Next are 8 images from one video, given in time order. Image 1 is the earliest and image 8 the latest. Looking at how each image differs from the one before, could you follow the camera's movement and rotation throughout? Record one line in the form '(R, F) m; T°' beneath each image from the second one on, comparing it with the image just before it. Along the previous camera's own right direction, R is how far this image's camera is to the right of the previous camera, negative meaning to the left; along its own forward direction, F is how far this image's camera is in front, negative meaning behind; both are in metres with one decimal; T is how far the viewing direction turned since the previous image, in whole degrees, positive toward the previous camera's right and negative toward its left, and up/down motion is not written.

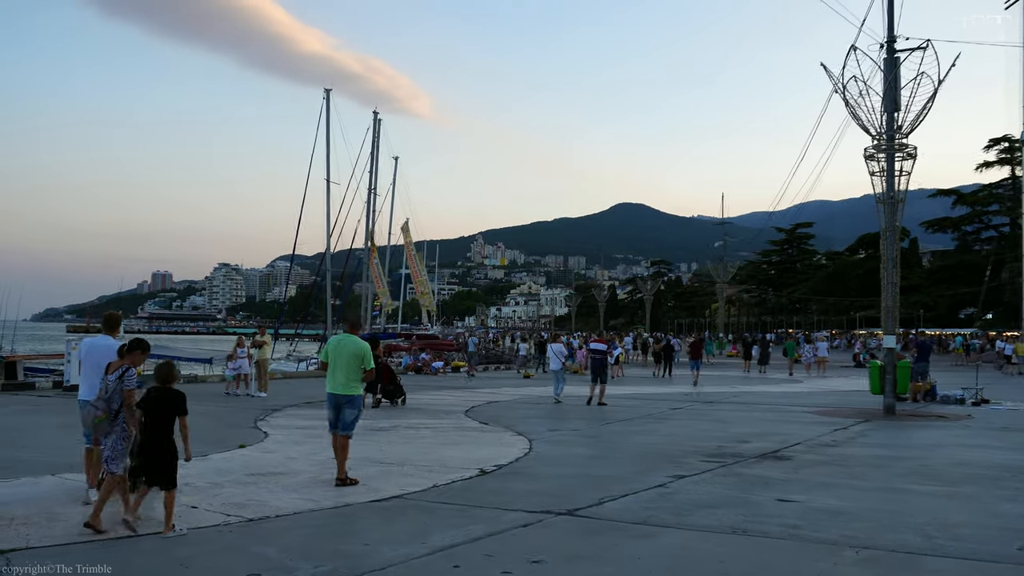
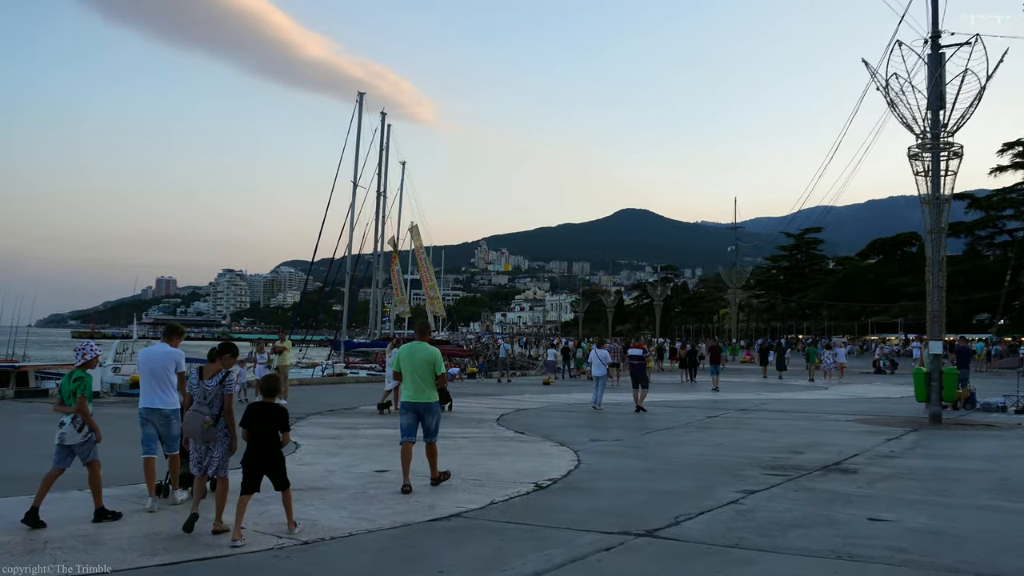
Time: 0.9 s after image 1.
(-0.4, +0.6) m; 0°
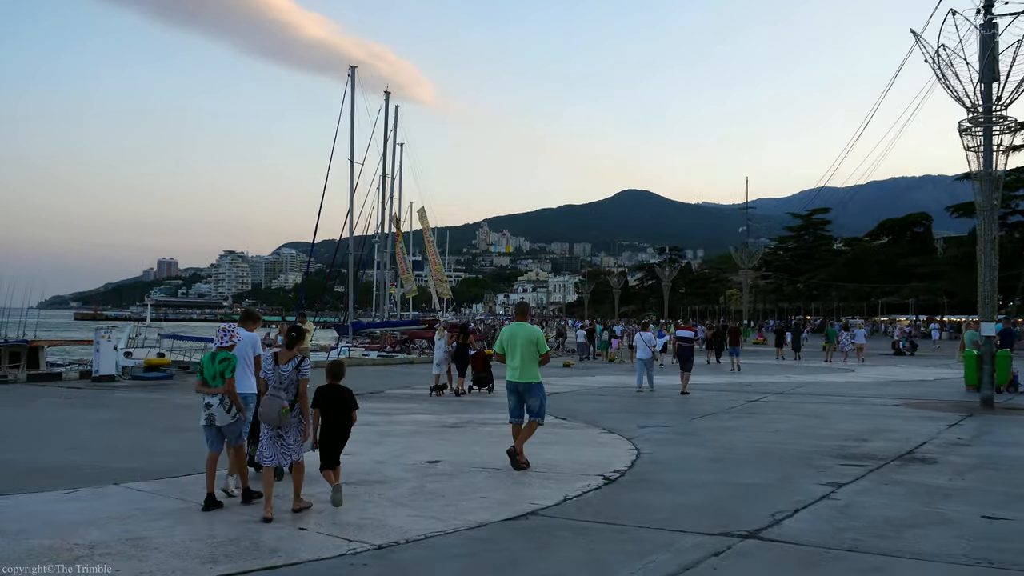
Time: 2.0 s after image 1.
(-0.5, +0.6) m; 0°
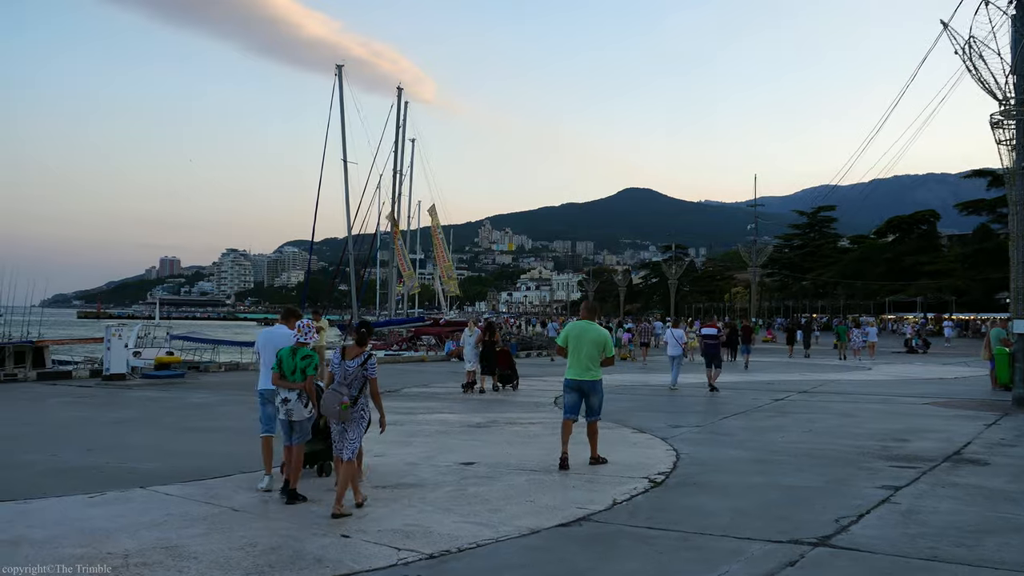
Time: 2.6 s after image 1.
(-0.3, +0.3) m; 0°
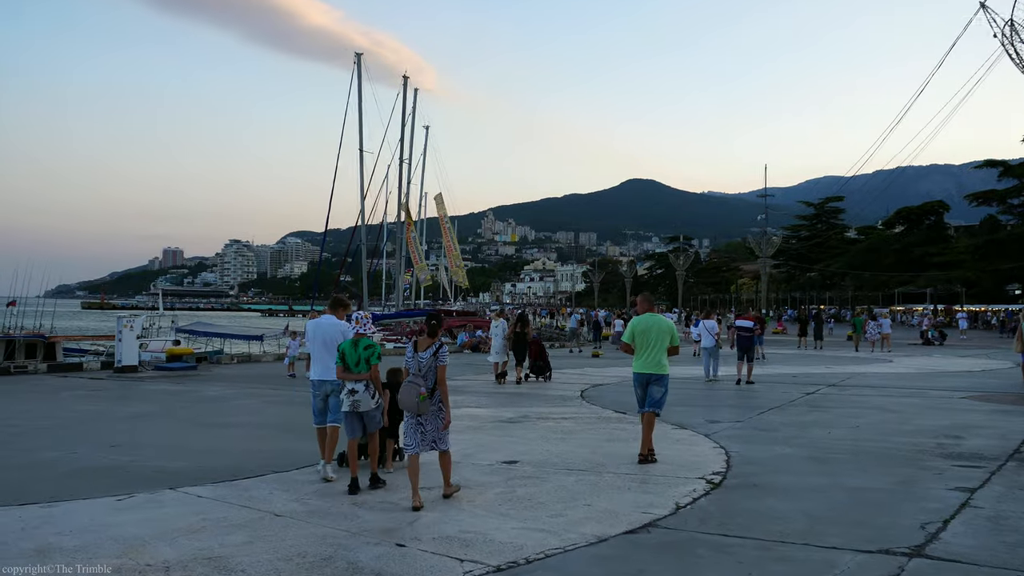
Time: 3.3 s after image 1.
(-0.3, +0.4) m; 0°
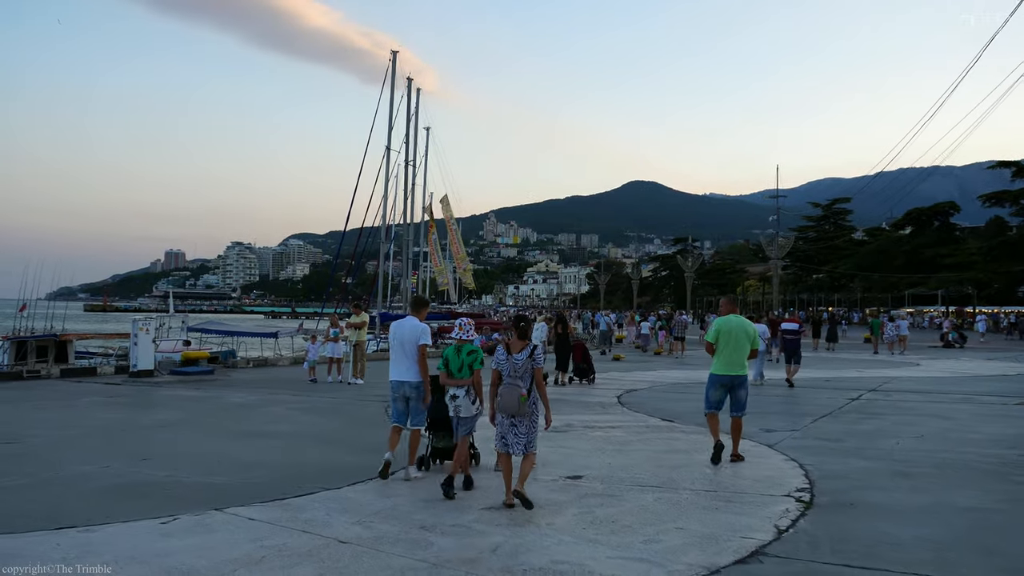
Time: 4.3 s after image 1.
(-0.4, +0.6) m; 0°
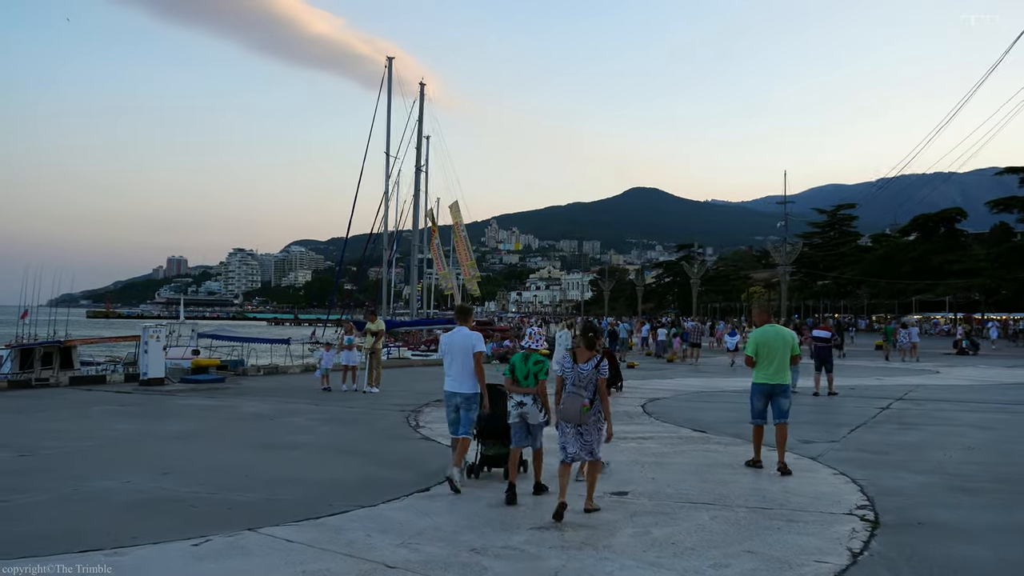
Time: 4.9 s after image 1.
(-0.3, +0.4) m; 0°
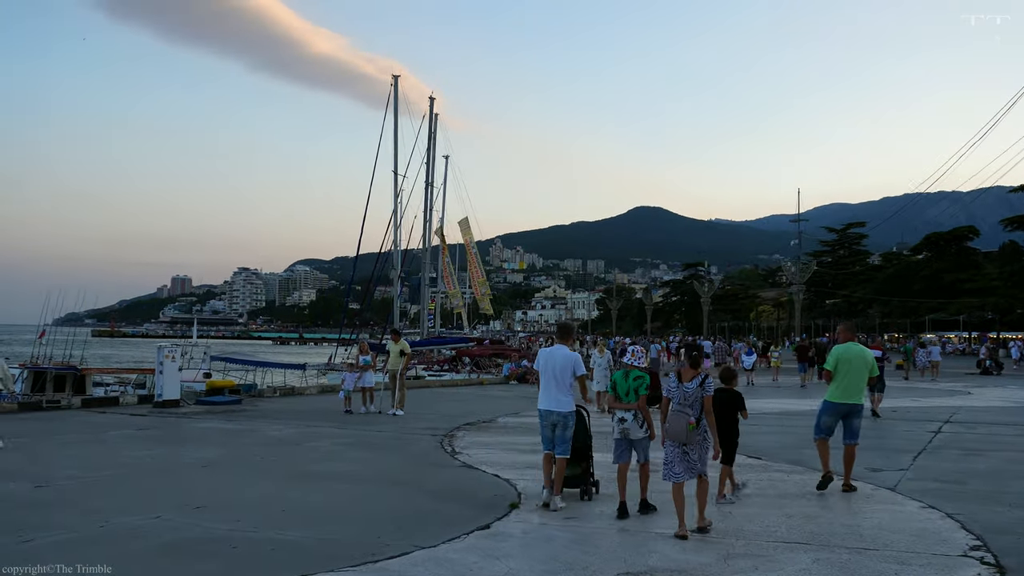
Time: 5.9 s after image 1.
(-0.4, +0.7) m; 0°
